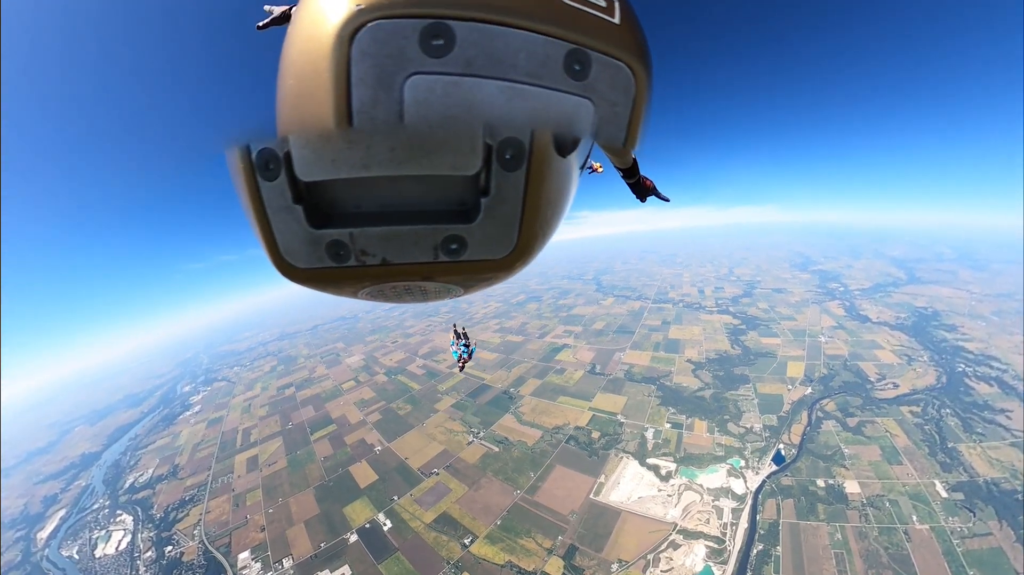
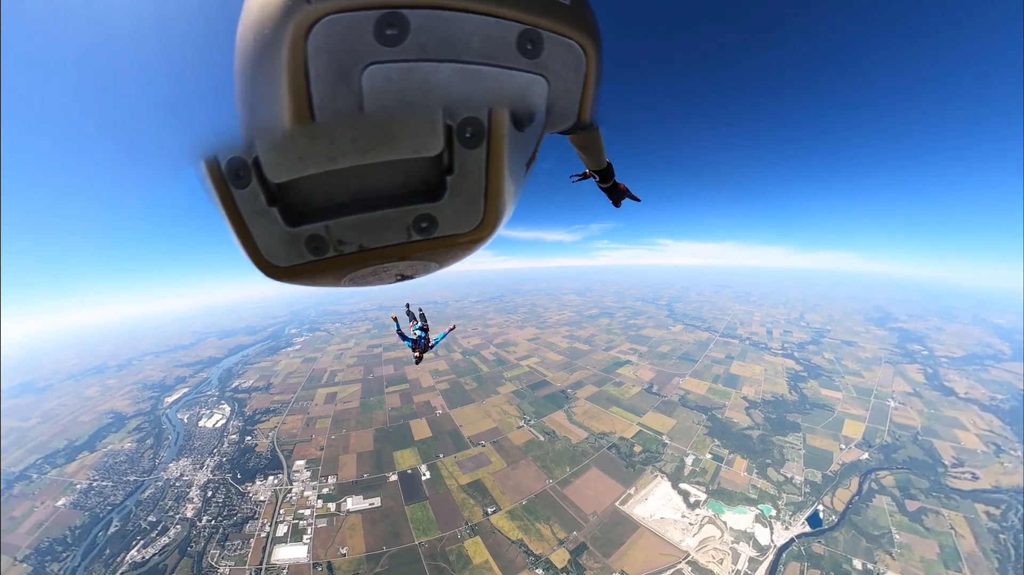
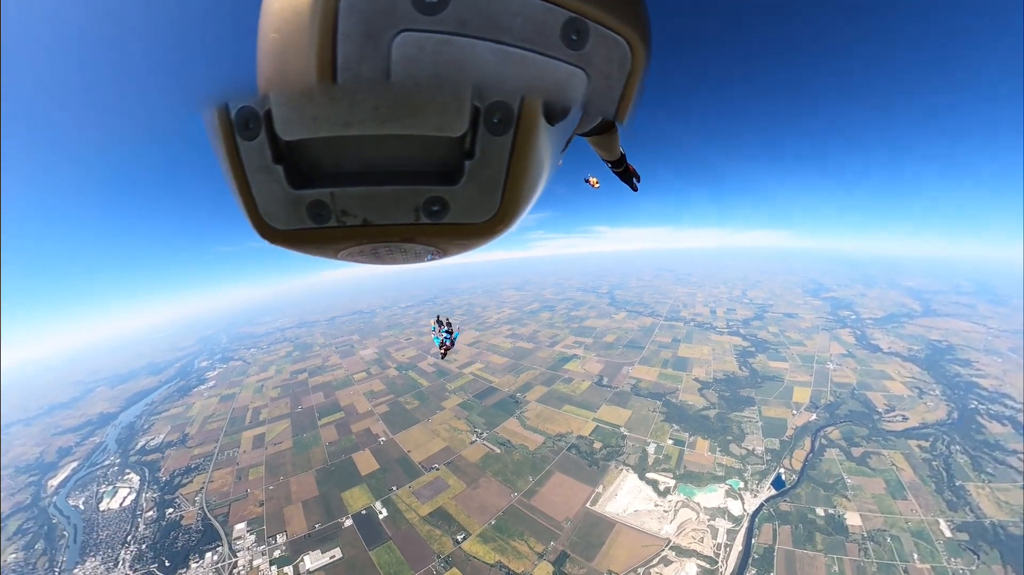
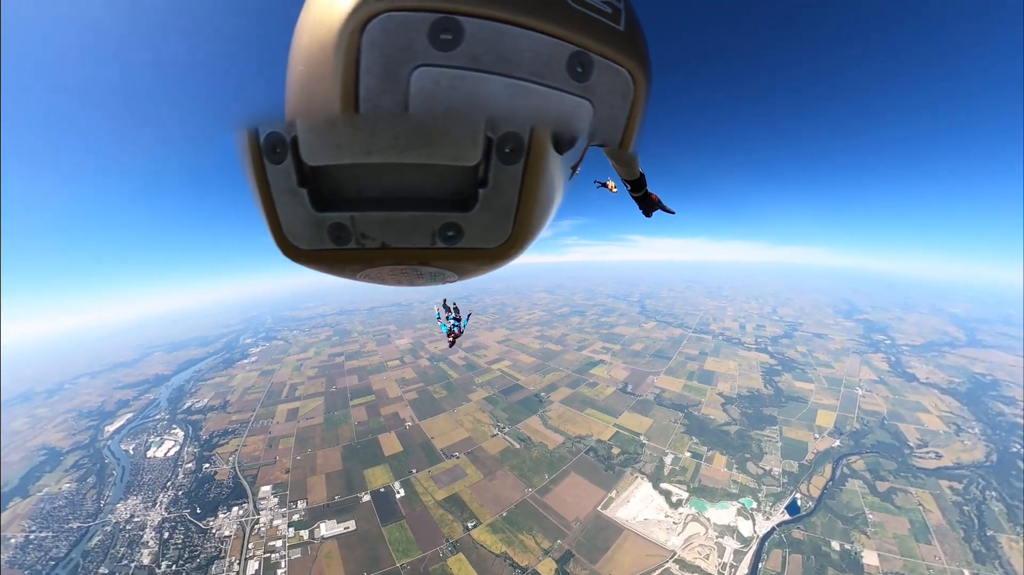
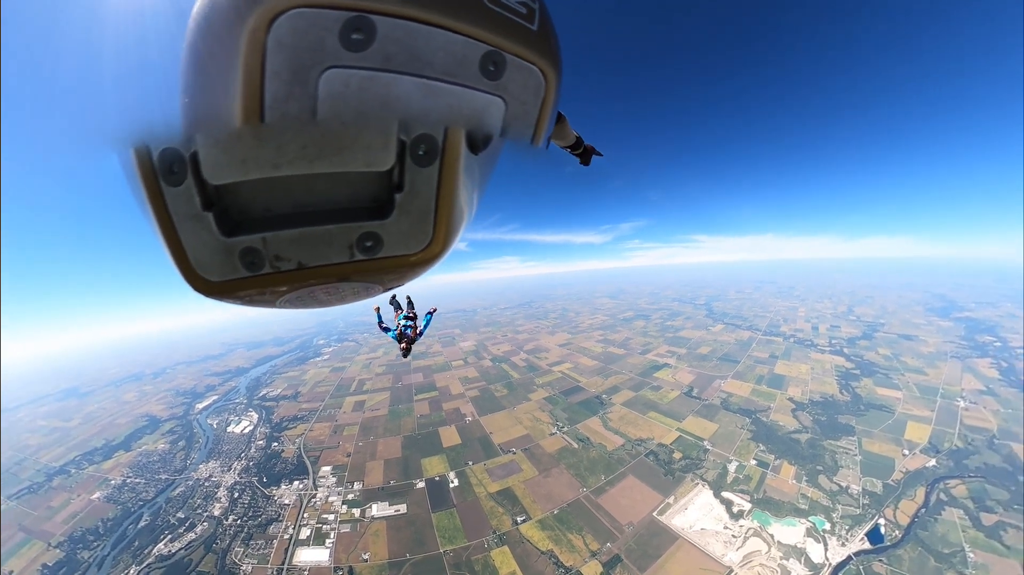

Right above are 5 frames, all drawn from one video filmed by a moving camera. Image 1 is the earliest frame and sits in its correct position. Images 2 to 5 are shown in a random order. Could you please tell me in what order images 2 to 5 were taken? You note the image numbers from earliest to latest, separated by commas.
3, 4, 2, 5
